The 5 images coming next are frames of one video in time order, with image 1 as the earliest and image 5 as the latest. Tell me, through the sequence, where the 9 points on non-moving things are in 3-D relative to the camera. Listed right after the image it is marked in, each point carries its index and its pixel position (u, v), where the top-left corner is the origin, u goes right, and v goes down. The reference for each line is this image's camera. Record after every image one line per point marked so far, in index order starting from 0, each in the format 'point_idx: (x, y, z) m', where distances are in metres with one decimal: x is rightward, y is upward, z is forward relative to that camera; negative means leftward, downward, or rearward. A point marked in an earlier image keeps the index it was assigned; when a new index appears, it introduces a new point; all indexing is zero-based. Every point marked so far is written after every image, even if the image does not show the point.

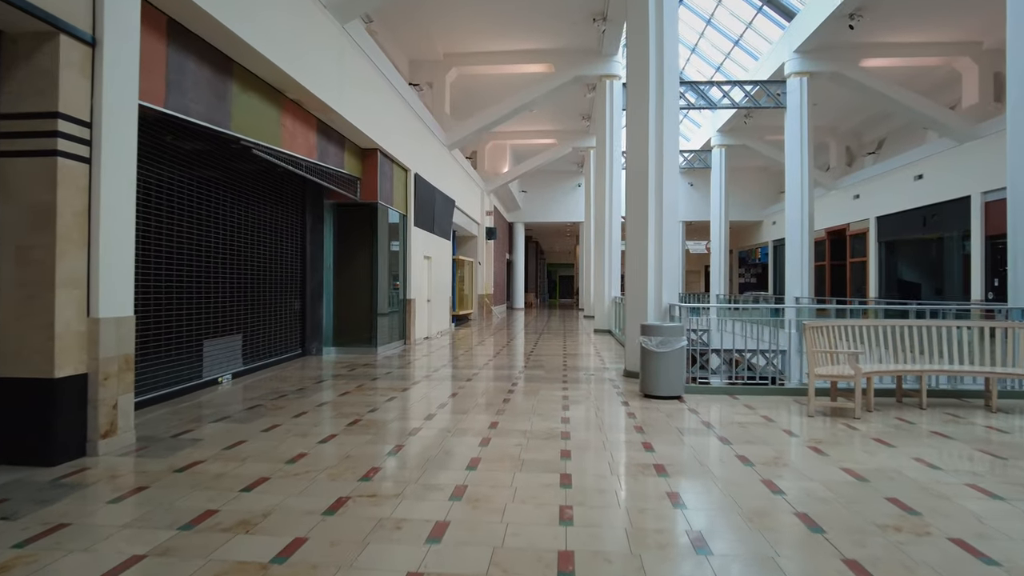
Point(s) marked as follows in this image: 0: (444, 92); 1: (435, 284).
0: (-1.6, +4.7, +14.9) m
1: (-1.6, +0.1, +13.1) m
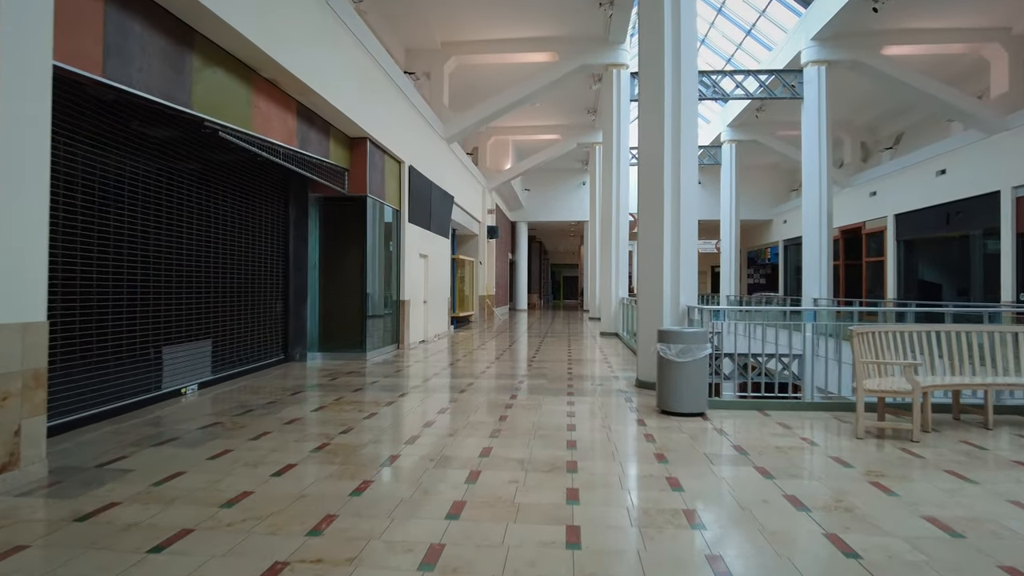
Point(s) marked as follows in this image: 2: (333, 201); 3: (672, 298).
0: (-1.6, +4.7, +14.1) m
1: (-1.6, +0.1, +12.4) m
2: (-2.6, +1.2, +9.1) m
3: (+1.6, -0.2, +6.3) m
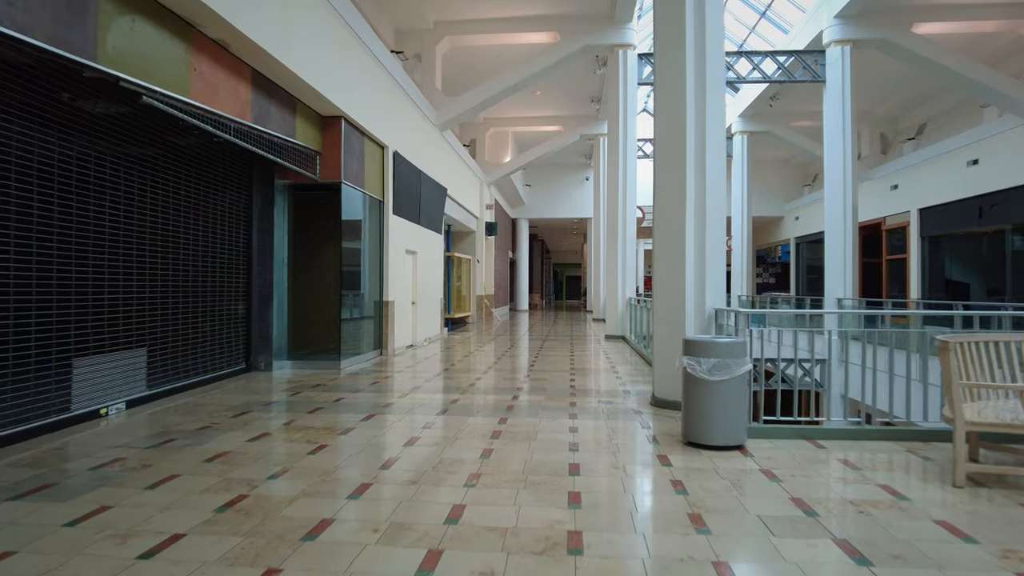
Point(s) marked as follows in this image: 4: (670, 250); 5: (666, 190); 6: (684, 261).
0: (-1.6, +4.7, +13.1) m
1: (-1.6, +0.1, +11.4) m
2: (-2.7, +1.2, +8.1) m
3: (+1.5, -0.2, +5.2) m
4: (+1.4, +0.3, +5.3) m
5: (+1.3, +0.8, +5.4) m
6: (+1.5, +0.2, +5.2) m
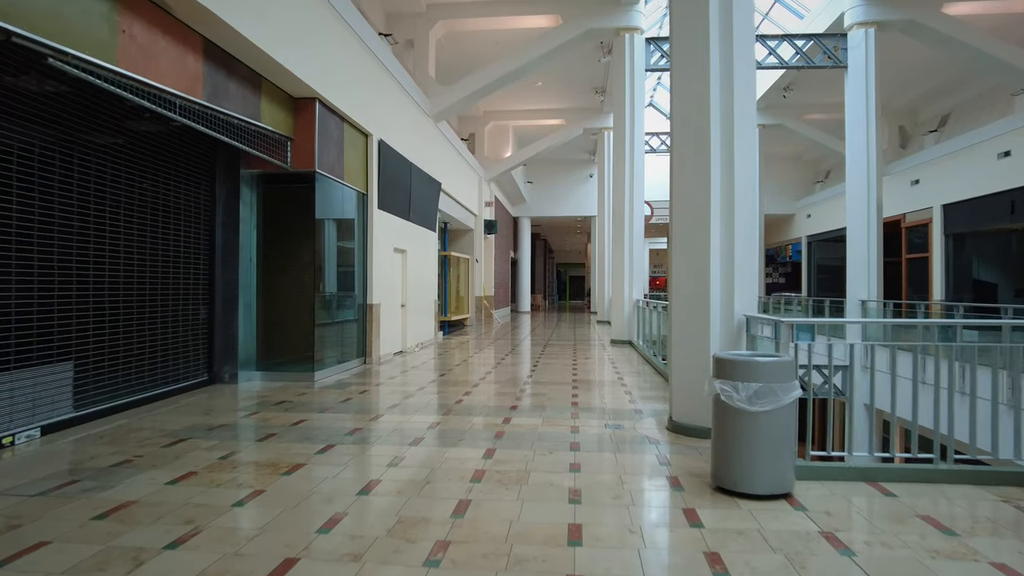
0: (-1.6, +4.6, +12.2) m
1: (-1.7, +0.1, +10.5) m
2: (-2.8, +1.2, +7.3) m
3: (+1.5, -0.2, +4.3) m
4: (+1.3, +0.2, +4.4) m
5: (+1.2, +0.8, +4.5) m
6: (+1.4, +0.2, +4.3) m
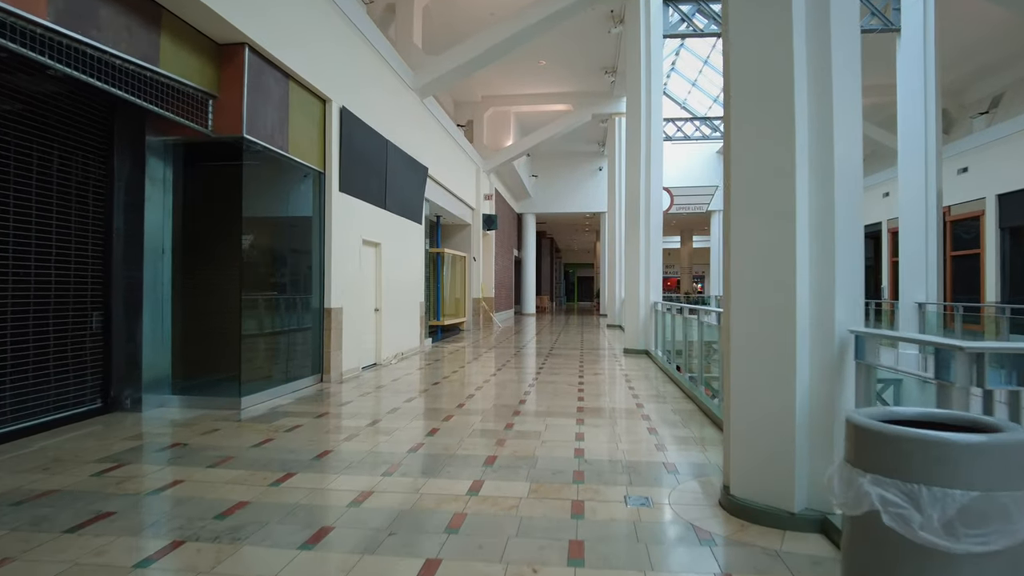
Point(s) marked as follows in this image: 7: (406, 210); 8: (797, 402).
0: (-1.7, +4.6, +10.7) m
1: (-1.7, +0.1, +8.9) m
2: (-2.9, +1.2, +5.7) m
3: (+1.3, -0.2, +2.7) m
4: (+1.1, +0.3, +2.8) m
5: (+1.1, +0.8, +2.9) m
6: (+1.2, +0.2, +2.7) m
7: (-1.6, +1.2, +9.6) m
8: (+1.2, -0.5, +2.7) m
